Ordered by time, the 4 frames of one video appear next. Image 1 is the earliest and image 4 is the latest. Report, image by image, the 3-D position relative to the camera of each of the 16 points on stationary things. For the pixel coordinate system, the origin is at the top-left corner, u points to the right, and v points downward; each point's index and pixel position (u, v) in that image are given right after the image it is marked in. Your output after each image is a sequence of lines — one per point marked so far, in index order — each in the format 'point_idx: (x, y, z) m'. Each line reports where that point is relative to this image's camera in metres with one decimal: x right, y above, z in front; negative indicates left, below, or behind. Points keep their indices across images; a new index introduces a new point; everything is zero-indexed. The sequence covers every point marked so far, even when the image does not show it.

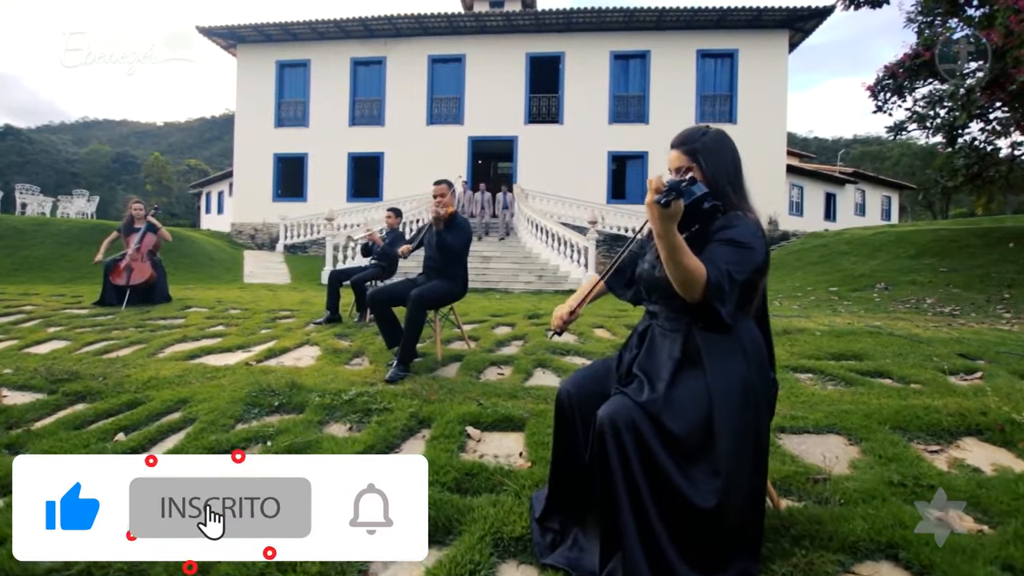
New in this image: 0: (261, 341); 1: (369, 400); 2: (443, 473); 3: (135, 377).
0: (-3.1, -0.7, +6.2) m
1: (-1.2, -0.9, +4.0) m
2: (-0.4, -1.1, +2.9) m
3: (-3.7, -0.9, +4.9) m
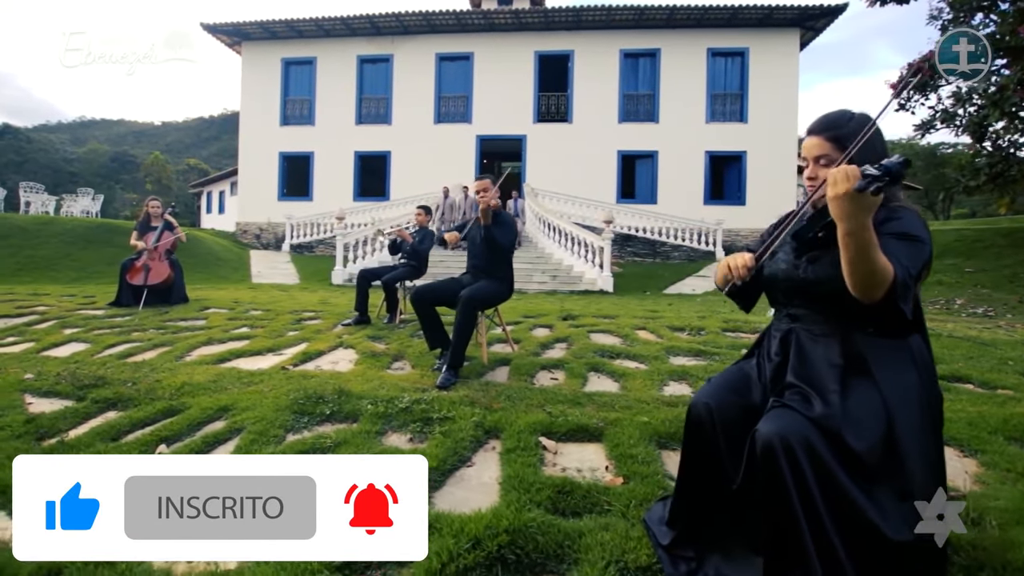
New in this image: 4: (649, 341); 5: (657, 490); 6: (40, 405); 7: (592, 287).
0: (-2.6, -0.7, +5.9) m
1: (-0.7, -0.9, +3.7) m
2: (+0.1, -1.1, +2.6) m
3: (-3.2, -0.9, +4.6) m
4: (+1.6, -0.6, +5.8) m
5: (+0.8, -1.1, +2.7) m
6: (-4.1, -1.0, +4.3) m
7: (+2.4, 0.0, +14.9) m
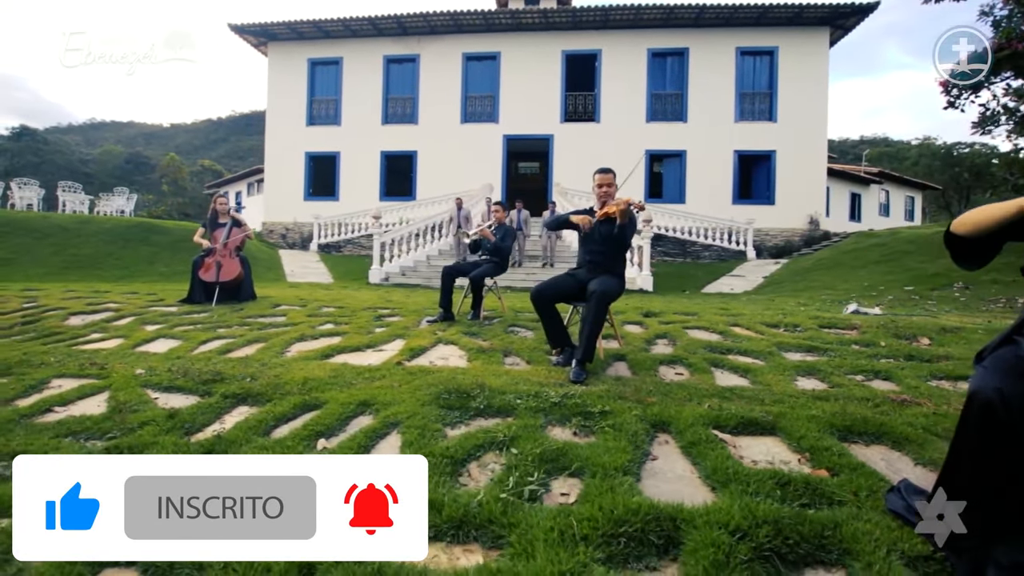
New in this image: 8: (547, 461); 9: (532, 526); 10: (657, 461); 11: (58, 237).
0: (-1.5, -0.6, +5.9) m
1: (+0.5, -0.8, +3.7) m
2: (+1.3, -1.0, +2.6) m
3: (-2.1, -0.8, +4.6) m
4: (+2.7, -0.6, +5.7) m
5: (+1.9, -1.0, +2.6) m
6: (-3.0, -1.0, +4.3) m
7: (+3.6, +0.1, +14.8) m
8: (+0.2, -1.0, +2.9) m
9: (+0.1, -1.1, +2.3) m
10: (+0.9, -1.0, +3.0) m
11: (-13.4, +1.5, +14.7) m
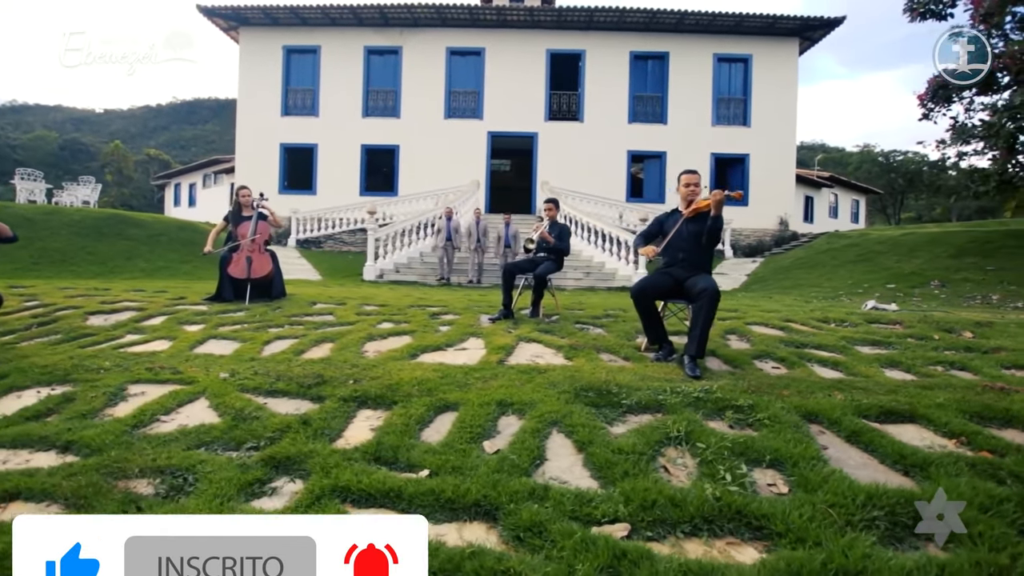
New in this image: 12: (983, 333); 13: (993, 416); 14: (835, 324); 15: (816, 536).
0: (-0.6, -0.6, +5.8) m
1: (+1.6, -0.8, +3.8) m
2: (+2.5, -1.0, +2.8) m
3: (-1.1, -0.8, +4.5) m
4: (+3.6, -0.5, +6.0) m
5: (+3.1, -1.0, +2.9) m
6: (-1.9, -1.0, +4.1) m
7: (+3.6, +0.2, +15.2) m
8: (+1.4, -1.0, +3.0) m
9: (+1.3, -1.1, +2.4) m
10: (+2.0, -1.0, +3.2) m
11: (-13.3, +1.6, +13.4) m
12: (+5.6, -0.5, +5.9) m
13: (+3.4, -0.9, +3.5) m
14: (+4.2, -0.5, +6.4) m
15: (+1.4, -1.1, +2.2) m
